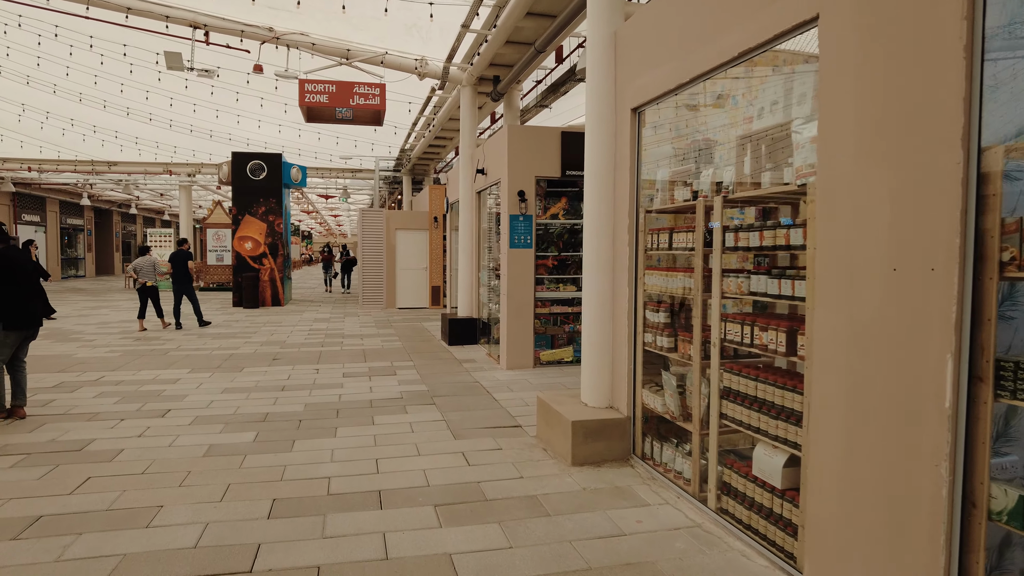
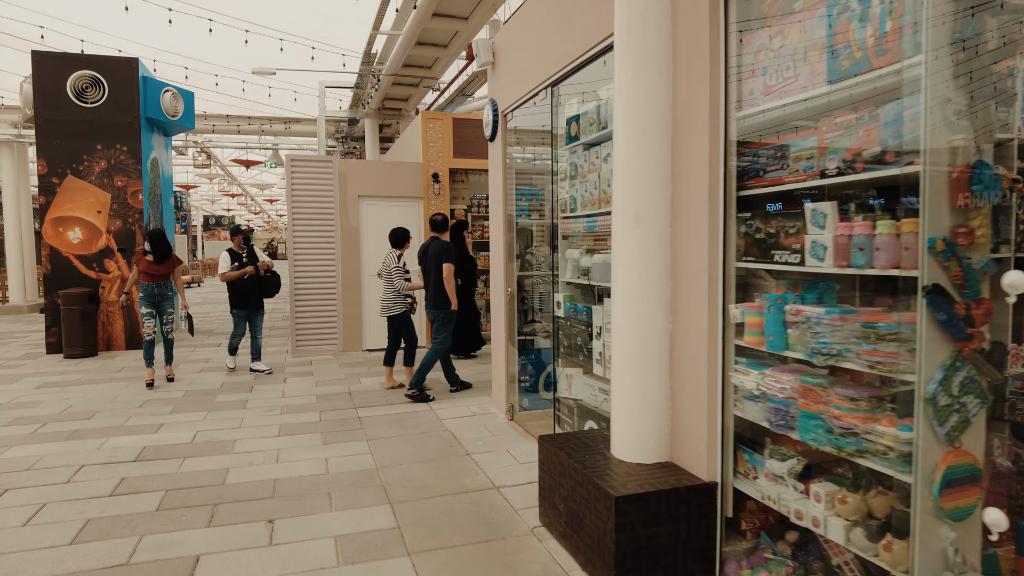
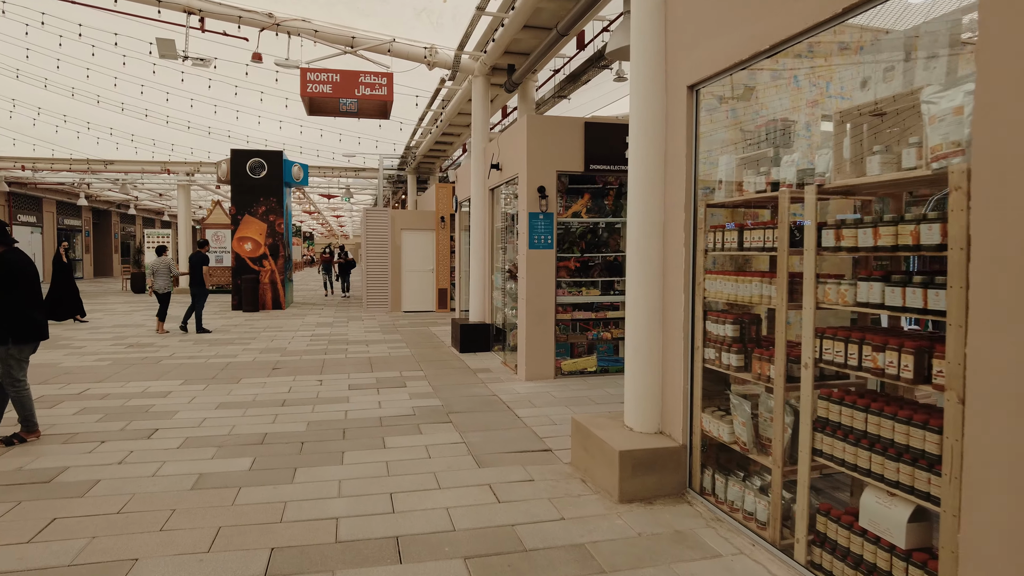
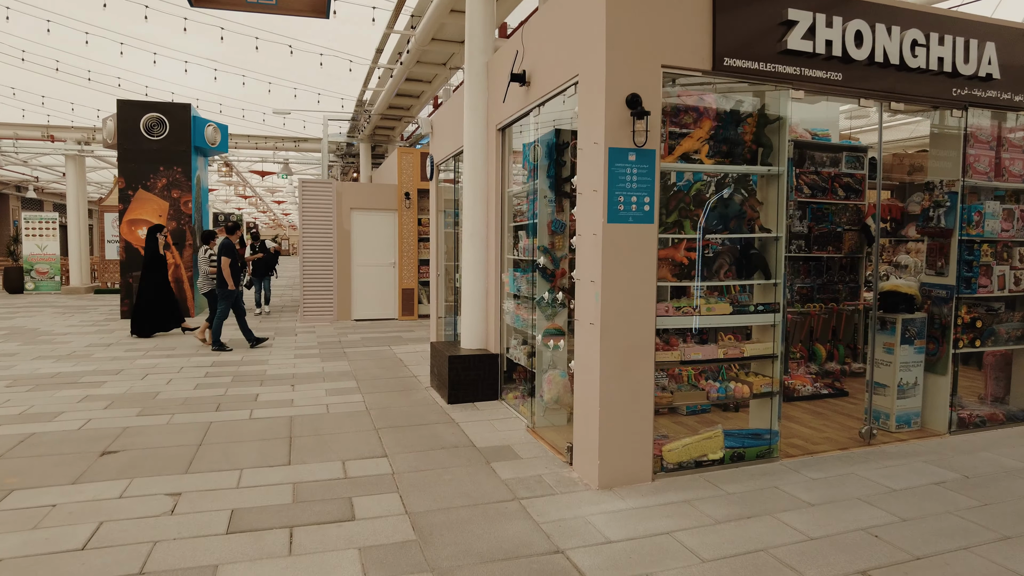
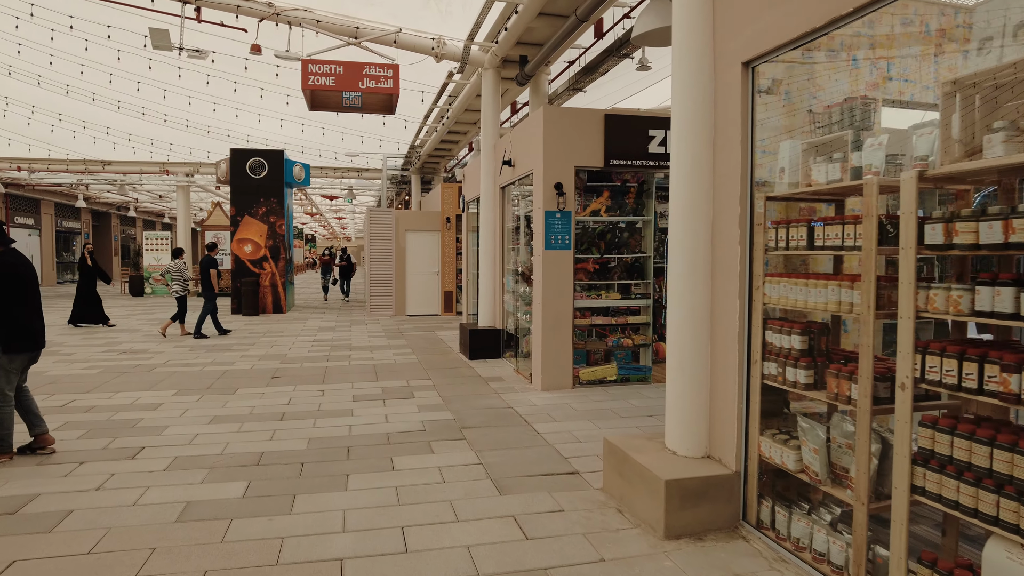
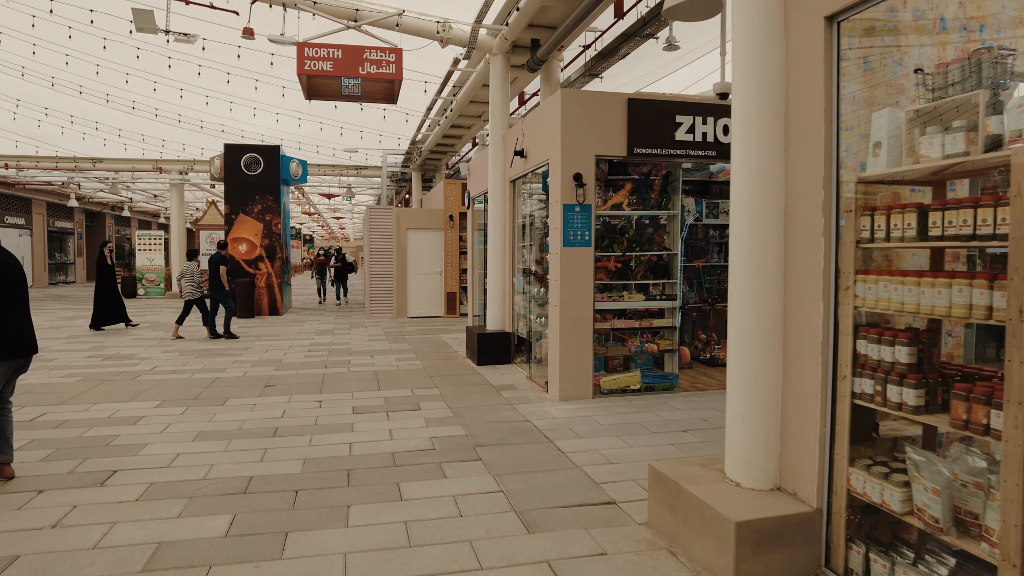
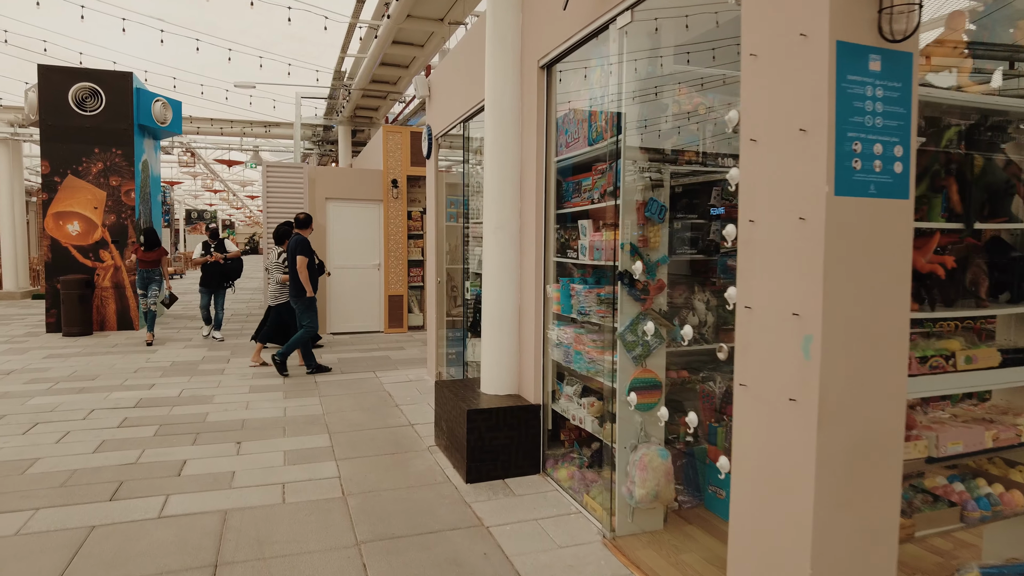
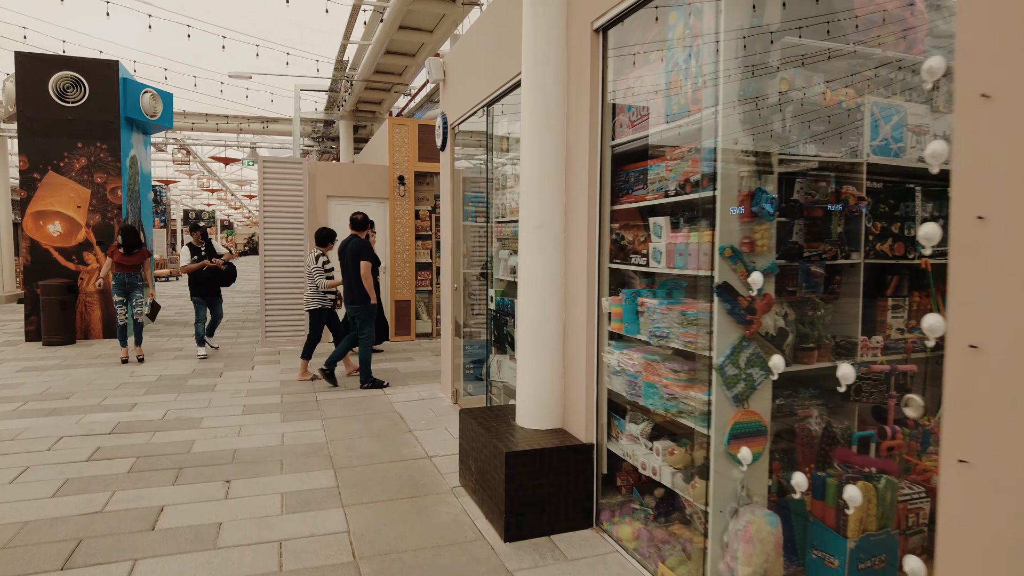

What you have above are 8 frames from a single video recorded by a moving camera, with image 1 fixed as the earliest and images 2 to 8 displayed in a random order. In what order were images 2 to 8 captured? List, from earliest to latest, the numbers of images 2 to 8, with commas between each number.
3, 5, 6, 4, 7, 8, 2
